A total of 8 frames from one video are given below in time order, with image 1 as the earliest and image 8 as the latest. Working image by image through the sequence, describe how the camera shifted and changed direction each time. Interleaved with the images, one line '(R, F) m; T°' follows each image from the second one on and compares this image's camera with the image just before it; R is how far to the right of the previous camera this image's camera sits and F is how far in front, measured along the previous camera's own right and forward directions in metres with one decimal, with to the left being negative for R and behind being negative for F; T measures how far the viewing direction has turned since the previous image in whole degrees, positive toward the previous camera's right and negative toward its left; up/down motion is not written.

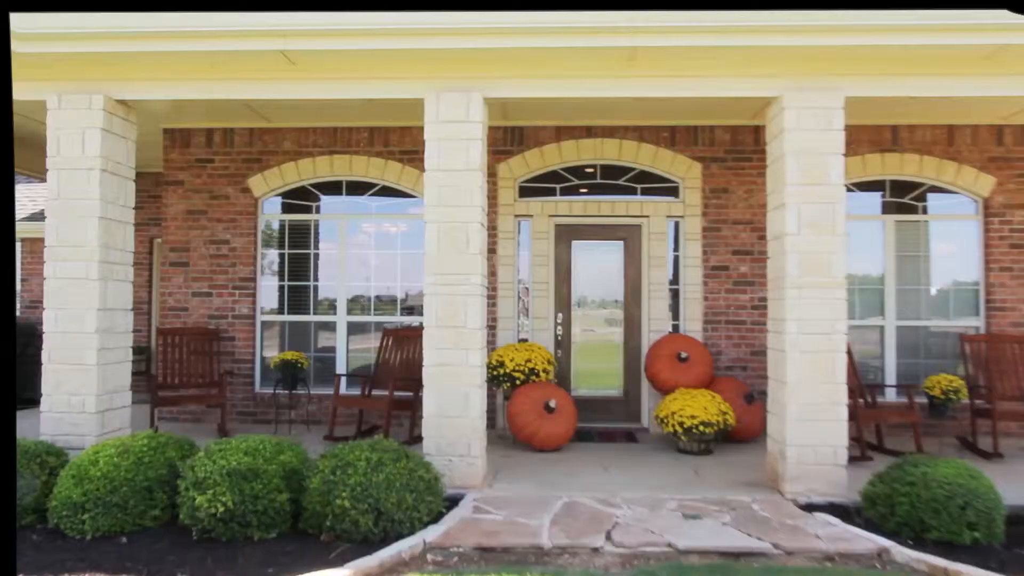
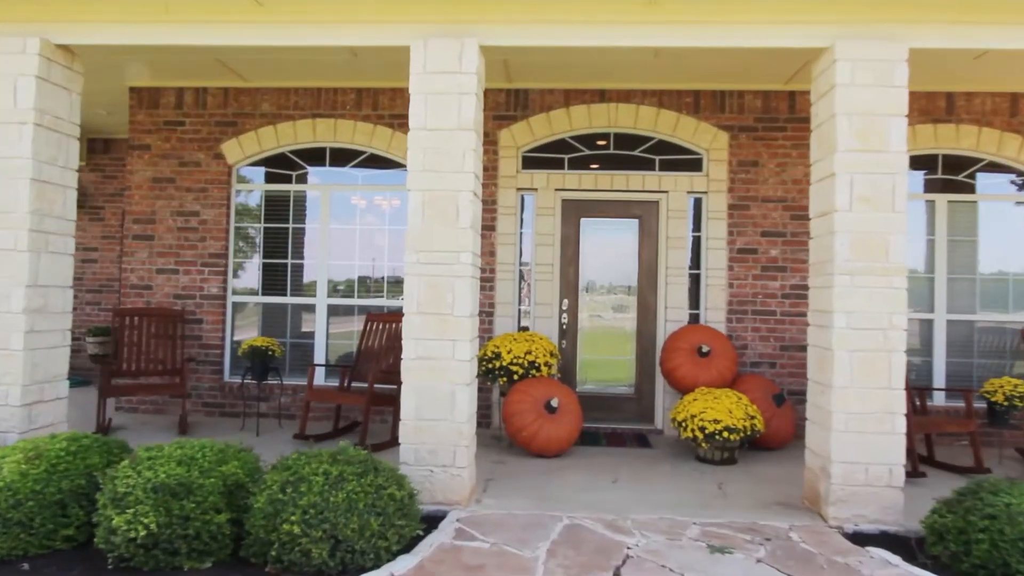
(+0.1, +0.8) m; -1°
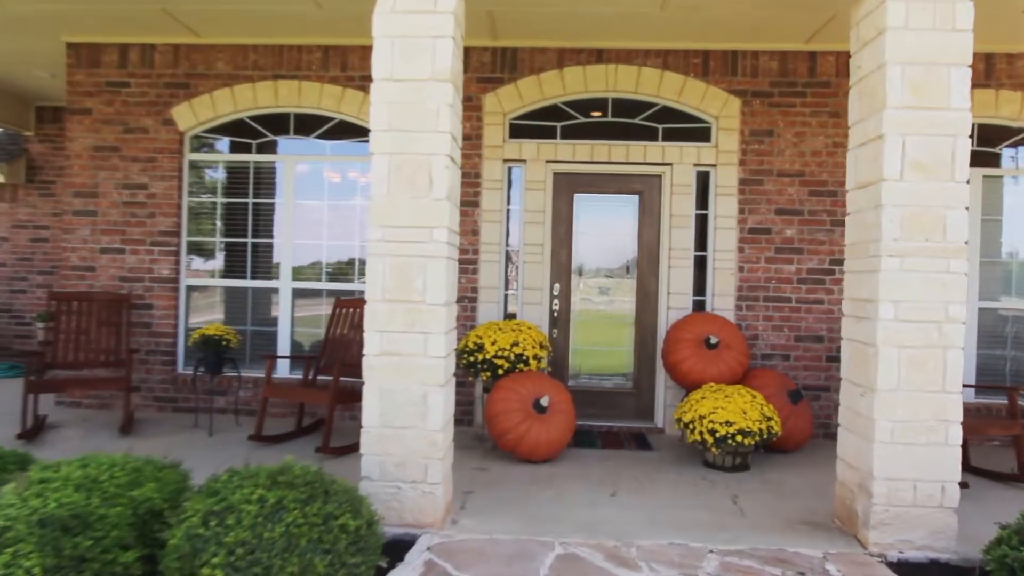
(0.0, +0.7) m; +1°
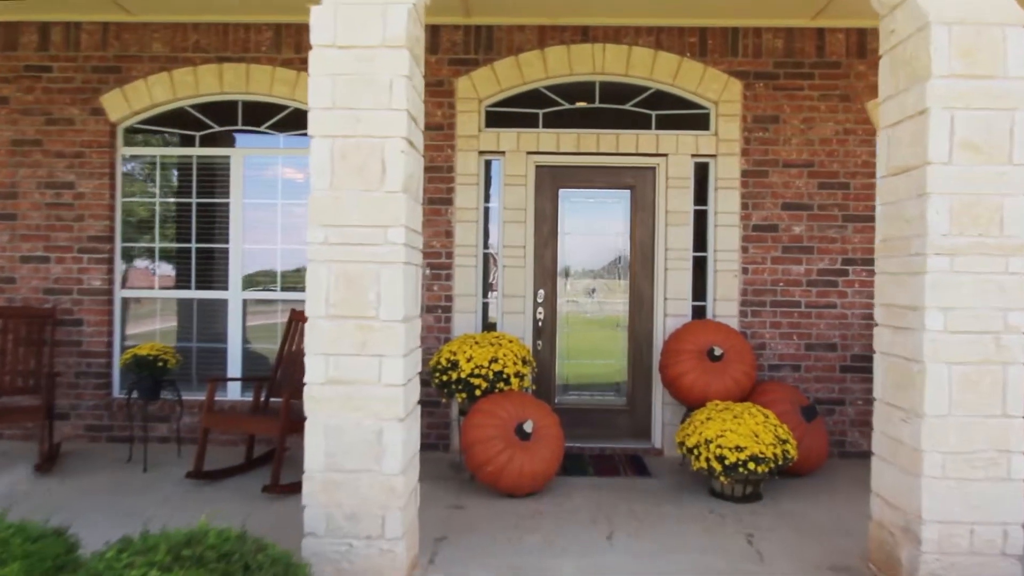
(0.0, +0.6) m; +1°
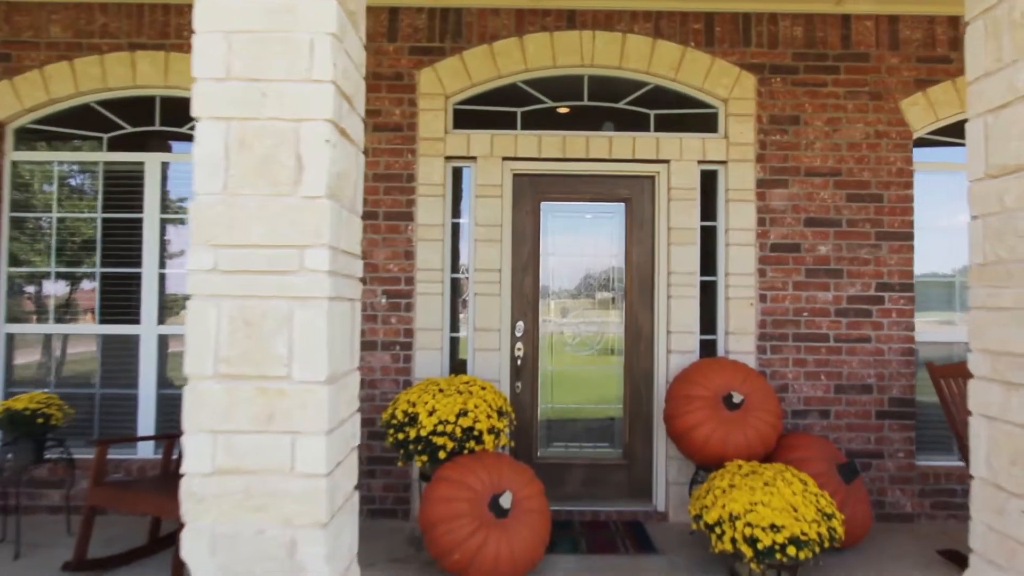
(0.0, +0.9) m; +2°
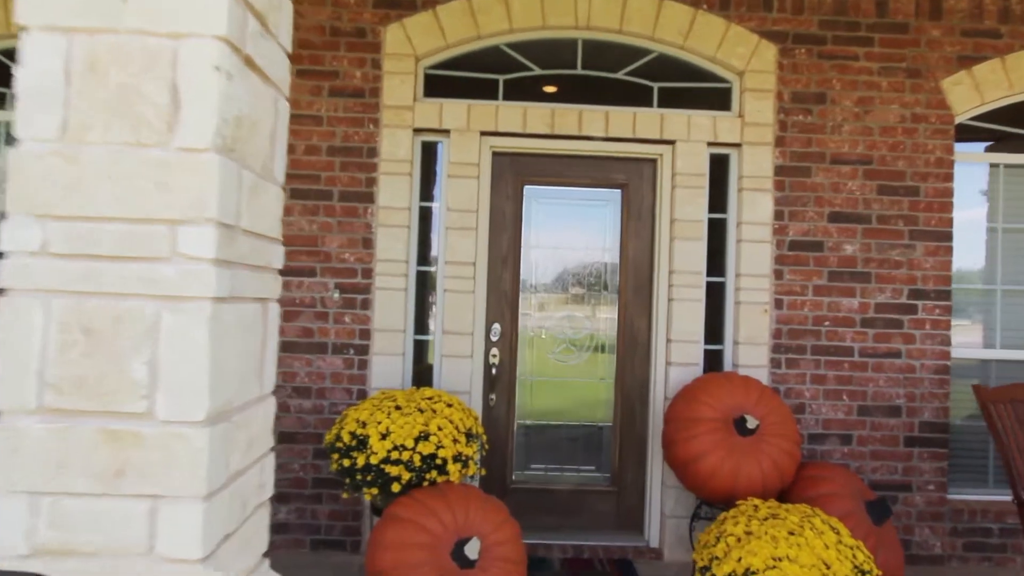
(0.0, +0.6) m; +2°
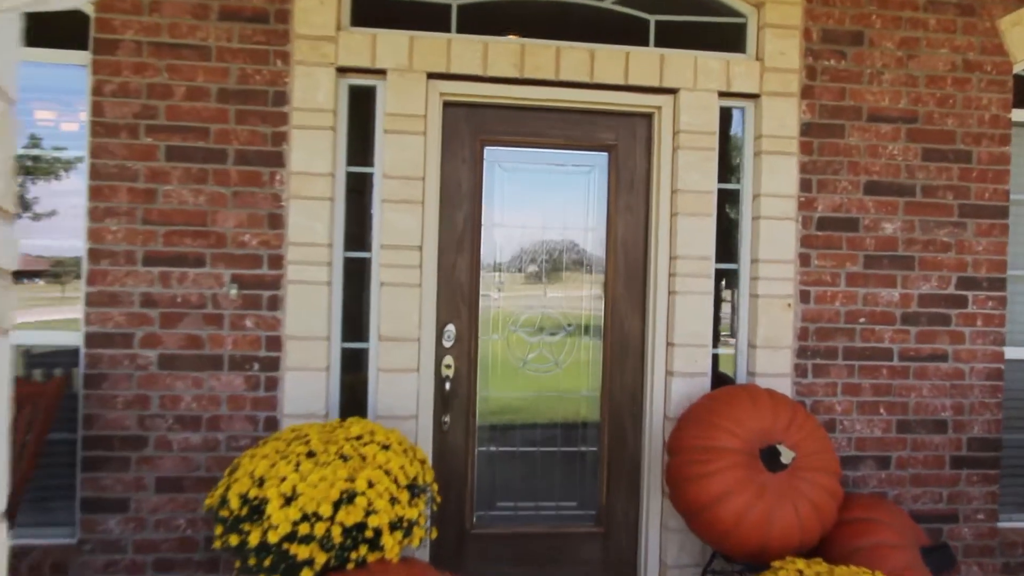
(-0.1, +0.9) m; +5°
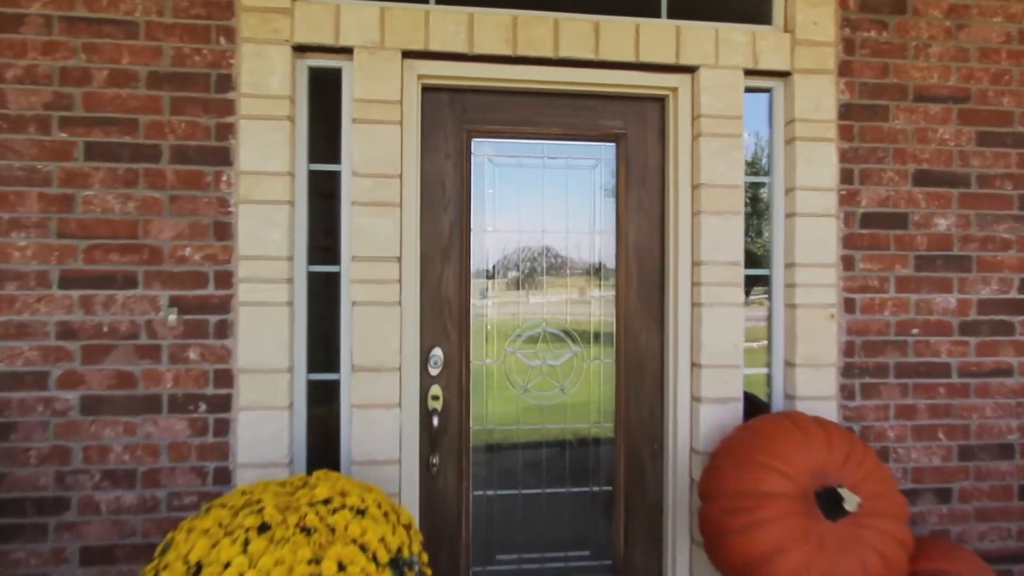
(-0.1, +0.5) m; +2°
